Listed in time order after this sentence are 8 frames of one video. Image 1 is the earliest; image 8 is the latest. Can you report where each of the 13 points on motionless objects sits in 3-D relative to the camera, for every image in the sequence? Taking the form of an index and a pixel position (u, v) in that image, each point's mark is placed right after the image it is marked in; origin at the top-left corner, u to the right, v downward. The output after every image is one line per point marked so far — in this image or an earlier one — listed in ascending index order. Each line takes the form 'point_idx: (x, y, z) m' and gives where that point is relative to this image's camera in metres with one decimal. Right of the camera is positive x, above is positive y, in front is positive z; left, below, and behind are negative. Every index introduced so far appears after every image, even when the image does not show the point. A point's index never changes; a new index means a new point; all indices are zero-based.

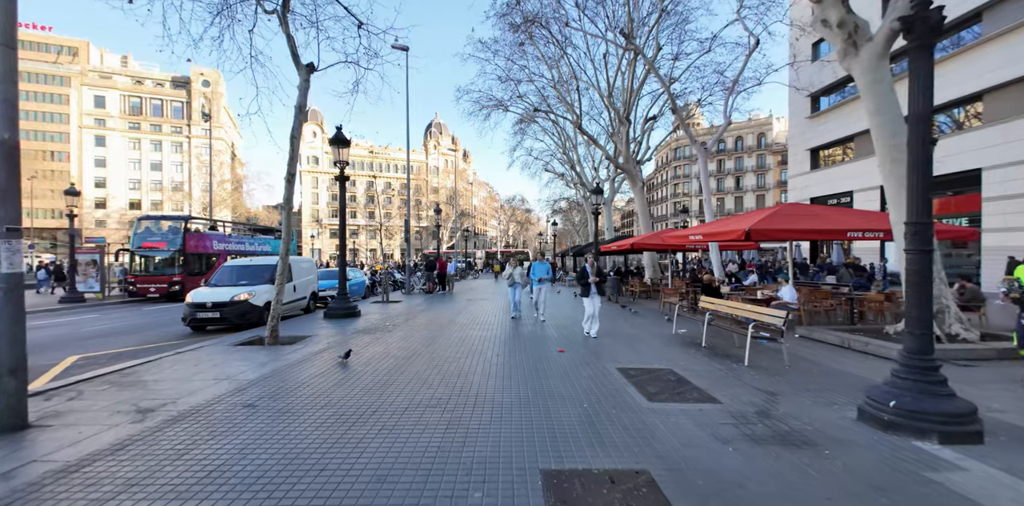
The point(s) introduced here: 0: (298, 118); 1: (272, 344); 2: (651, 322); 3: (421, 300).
0: (-4.5, +2.8, +8.0) m
1: (-5.1, -2.0, +8.1) m
2: (+4.0, -2.0, +10.8) m
3: (-4.0, -2.1, +16.7) m
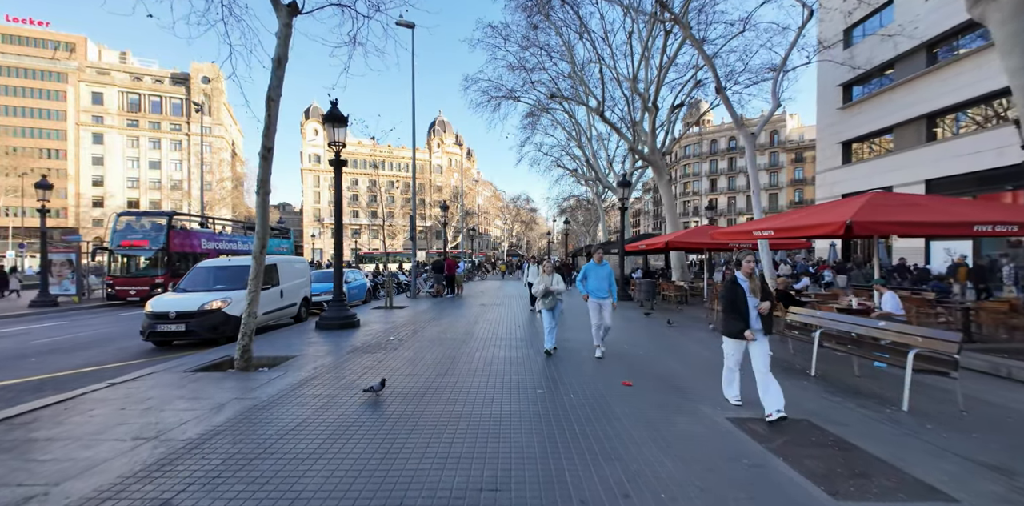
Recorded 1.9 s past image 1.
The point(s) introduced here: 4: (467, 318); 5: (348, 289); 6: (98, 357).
0: (-3.8, +2.9, +6.1) m
1: (-4.4, -1.9, +6.2) m
2: (+4.7, -1.9, +8.9) m
3: (-3.3, -2.1, +14.8) m
4: (-1.3, -1.9, +11.3) m
5: (-6.1, -1.3, +14.0) m
6: (-9.0, -2.3, +8.3) m
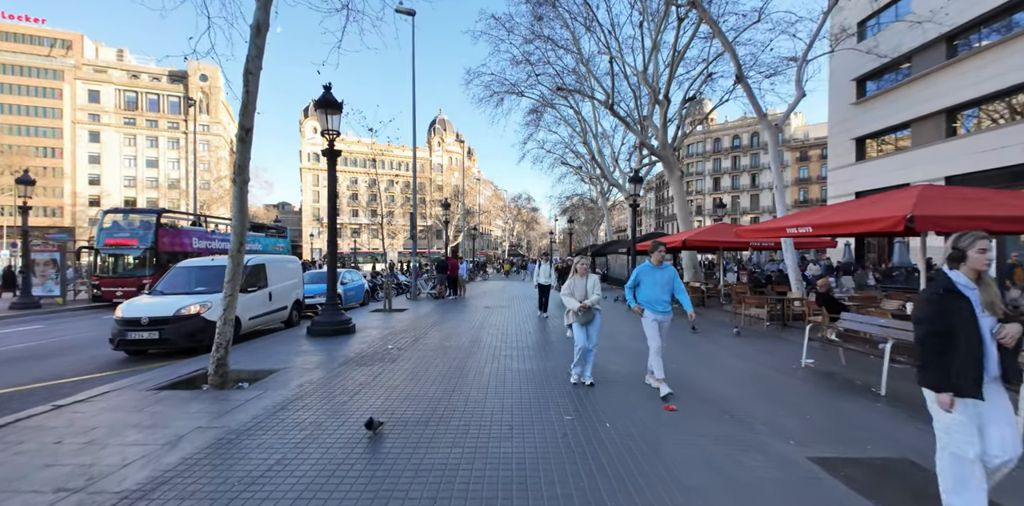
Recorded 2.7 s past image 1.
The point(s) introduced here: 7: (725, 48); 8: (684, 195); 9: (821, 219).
0: (-3.6, +2.9, +5.3) m
1: (-4.2, -1.9, +5.4) m
2: (+4.9, -1.9, +8.0) m
3: (-3.0, -2.0, +14.0) m
4: (-1.1, -1.9, +10.5) m
5: (-5.8, -1.3, +13.2) m
6: (-8.8, -2.2, +7.4) m
7: (+6.9, +6.6, +12.3) m
8: (+8.9, +3.1, +19.6) m
9: (+6.7, +0.7, +8.2) m
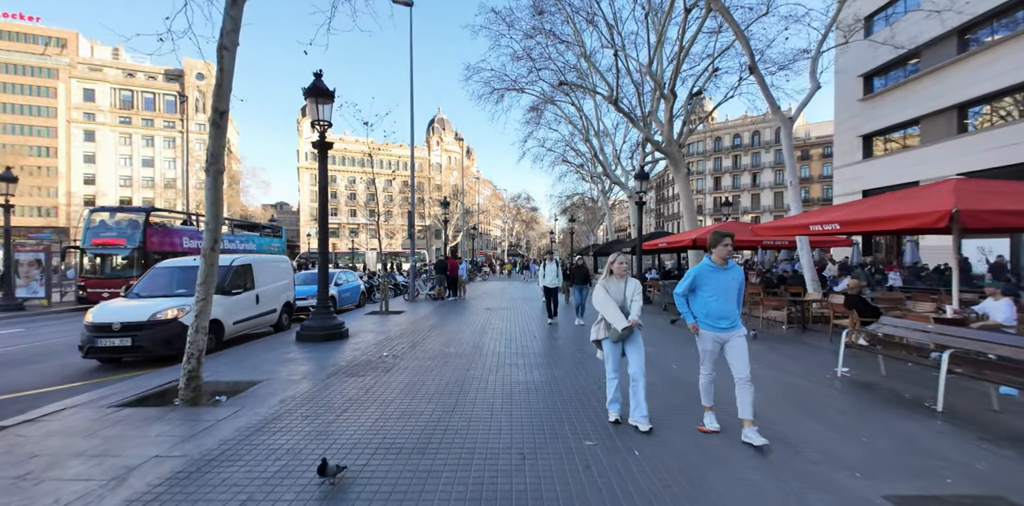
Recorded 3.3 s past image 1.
0: (-3.5, +2.9, +4.7) m
1: (-4.1, -1.9, +4.8) m
2: (+5.0, -1.9, +7.5) m
3: (-3.0, -2.0, +13.4) m
4: (-1.0, -1.9, +9.9) m
5: (-5.8, -1.3, +12.6) m
6: (-8.7, -2.2, +6.8) m
7: (+6.9, +6.7, +11.7) m
8: (+8.9, +3.1, +19.0) m
9: (+6.8, +0.8, +7.7) m
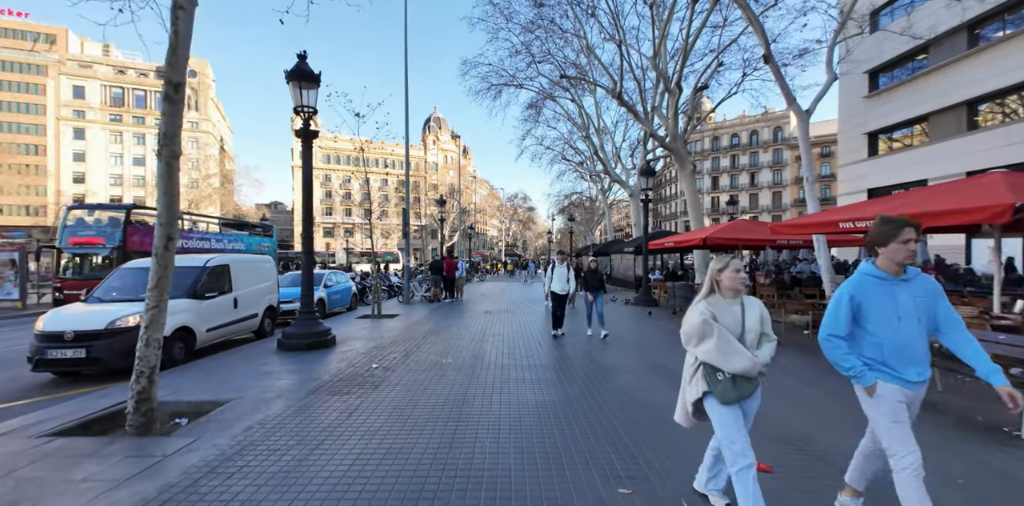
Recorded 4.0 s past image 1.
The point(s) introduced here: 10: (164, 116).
0: (-3.4, +2.9, +3.9) m
1: (-4.0, -1.9, +4.1) m
2: (+5.1, -1.9, +6.8) m
3: (-3.0, -2.0, +12.7) m
4: (-1.0, -1.9, +9.2) m
5: (-5.7, -1.3, +11.8) m
6: (-8.6, -2.2, +6.0) m
7: (+7.0, +6.7, +11.1) m
8: (+8.9, +3.1, +18.4) m
9: (+6.8, +0.8, +7.0) m
10: (-3.7, +1.4, +4.0) m
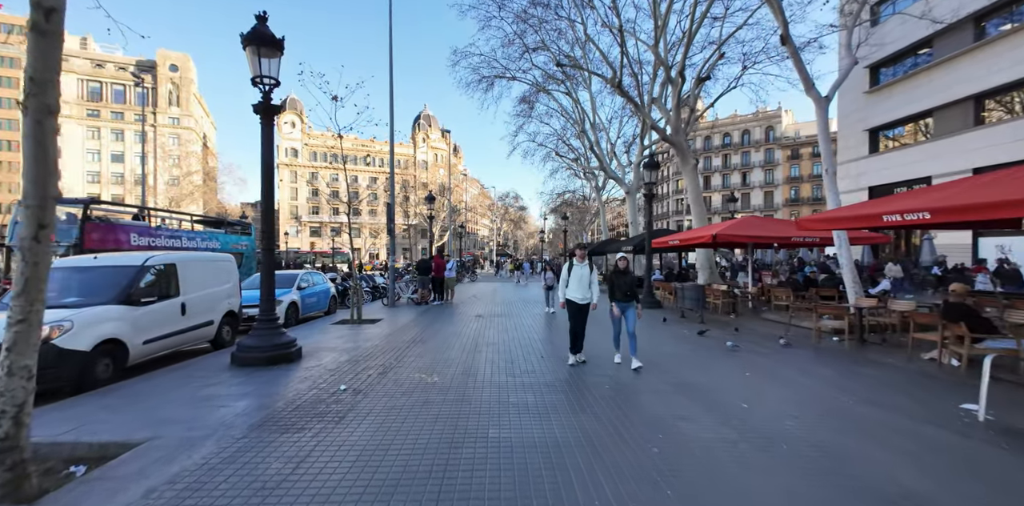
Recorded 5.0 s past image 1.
0: (-3.3, +3.0, +2.8) m
1: (-4.0, -1.8, +2.9) m
2: (+5.0, -1.8, +5.9) m
3: (-3.1, -2.0, +11.5) m
4: (-1.1, -1.8, +8.1) m
5: (-5.9, -1.2, +10.6) m
6: (-8.6, -2.2, +4.8) m
7: (+6.8, +6.7, +10.2) m
8: (+8.6, +3.1, +17.6) m
9: (+6.8, +0.8, +6.1) m
10: (-3.6, +1.5, +2.8) m
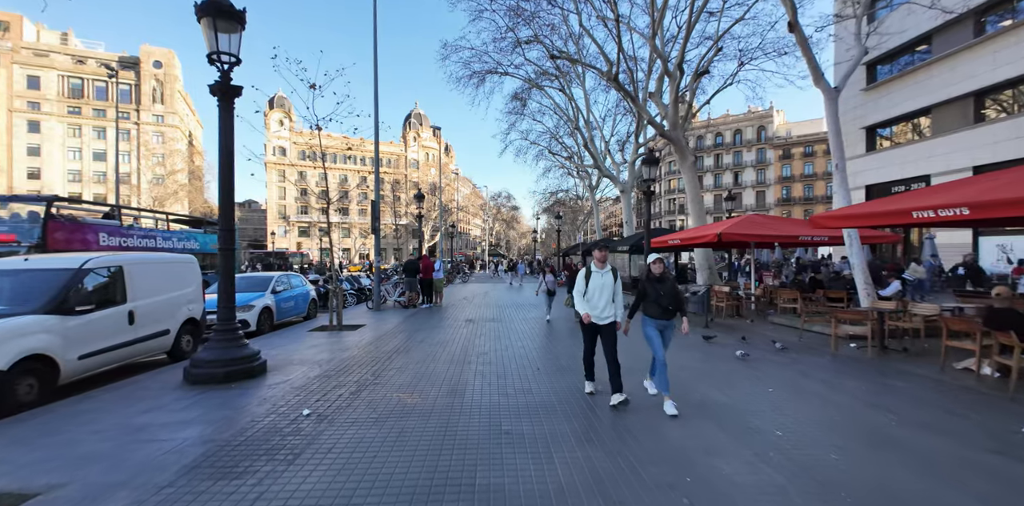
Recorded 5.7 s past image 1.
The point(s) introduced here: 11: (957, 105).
0: (-3.4, +3.0, +2.0) m
1: (-4.0, -1.8, +2.2) m
2: (+4.9, -1.8, +5.3) m
3: (-3.3, -2.0, +10.8) m
4: (-1.2, -1.9, +7.4) m
5: (-6.1, -1.2, +9.8) m
6: (-8.7, -2.2, +3.9) m
7: (+6.6, +6.7, +9.6) m
8: (+8.3, +3.2, +17.0) m
9: (+6.7, +0.8, +5.6) m
10: (-3.7, +1.5, +2.1) m
11: (+23.0, +7.7, +19.7) m
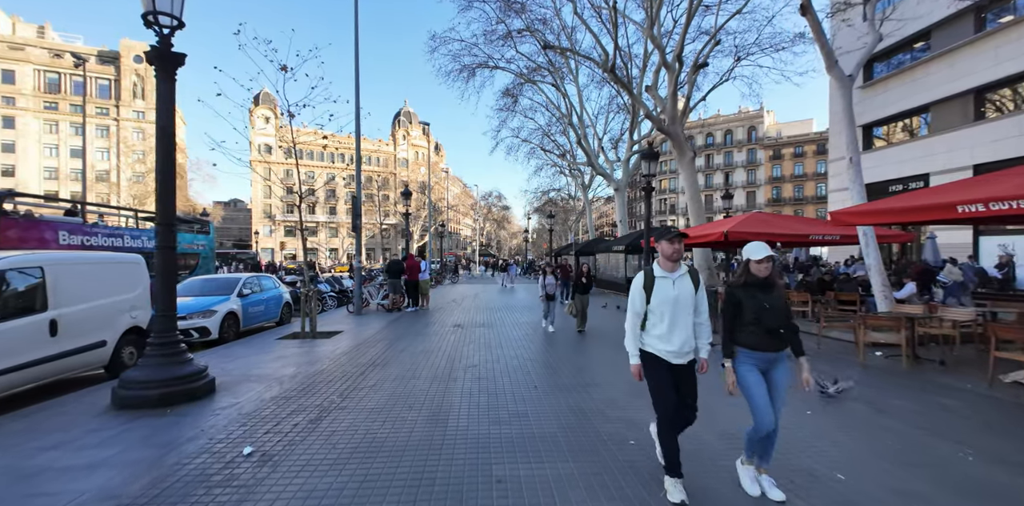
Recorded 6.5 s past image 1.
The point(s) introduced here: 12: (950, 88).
0: (-3.4, +3.0, +1.2) m
1: (-4.0, -1.8, +1.3) m
2: (+4.9, -1.8, +4.6) m
3: (-3.5, -2.0, +9.9) m
4: (-1.3, -1.8, +6.6) m
5: (-6.2, -1.2, +8.9) m
6: (-8.7, -2.2, +3.0) m
7: (+6.5, +6.7, +9.0) m
8: (+7.9, +3.2, +16.4) m
9: (+6.6, +0.8, +4.9) m
10: (-3.7, +1.5, +1.2) m
11: (+22.6, +7.7, +19.4) m
12: (+22.4, +8.4, +19.5) m
